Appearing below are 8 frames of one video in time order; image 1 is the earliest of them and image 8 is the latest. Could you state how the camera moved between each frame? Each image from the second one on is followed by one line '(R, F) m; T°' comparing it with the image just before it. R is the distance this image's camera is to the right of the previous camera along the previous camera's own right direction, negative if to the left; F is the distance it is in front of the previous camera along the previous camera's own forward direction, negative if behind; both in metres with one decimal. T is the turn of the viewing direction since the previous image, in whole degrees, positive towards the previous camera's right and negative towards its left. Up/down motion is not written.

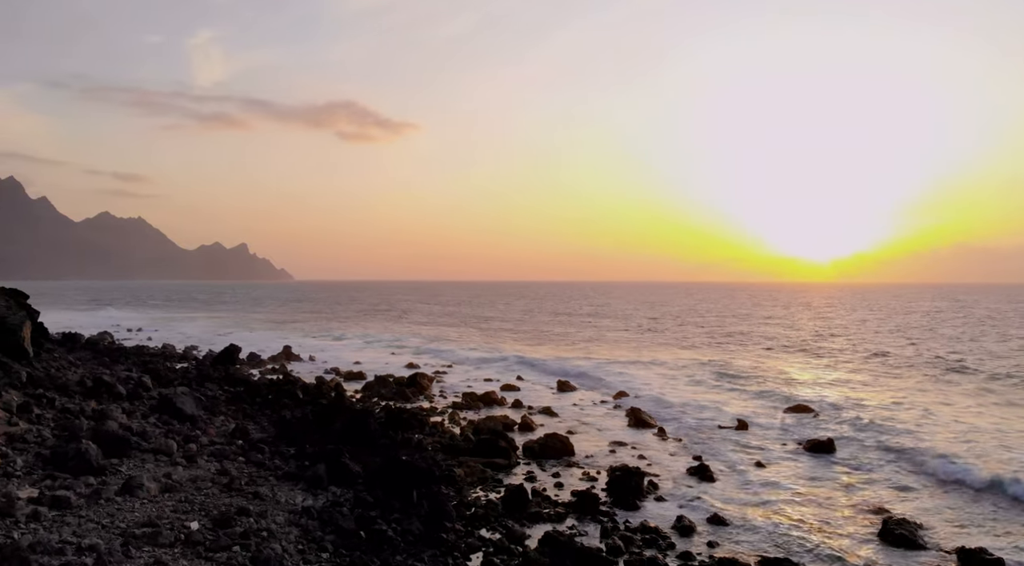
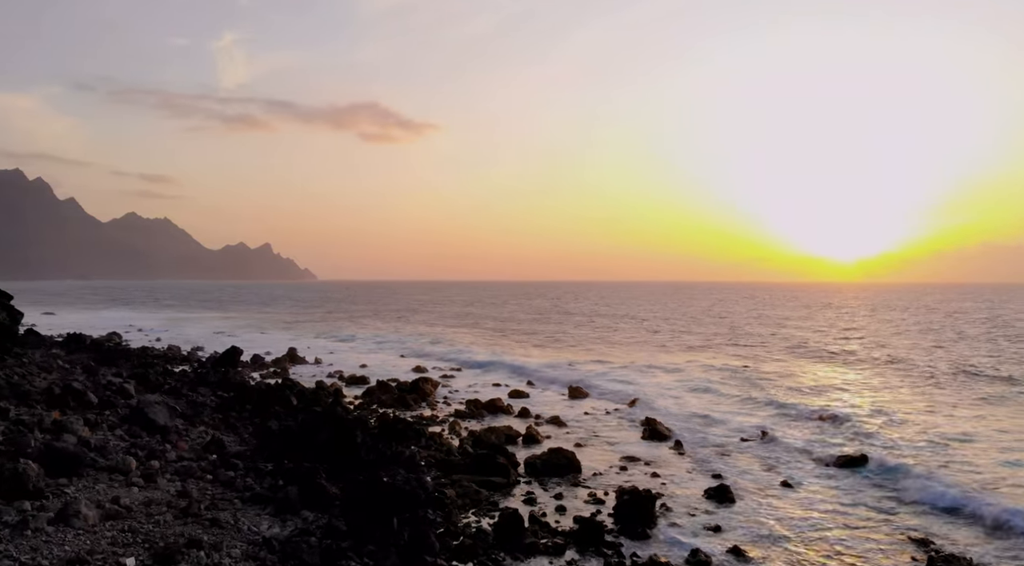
(+0.5, +2.2) m; -1°
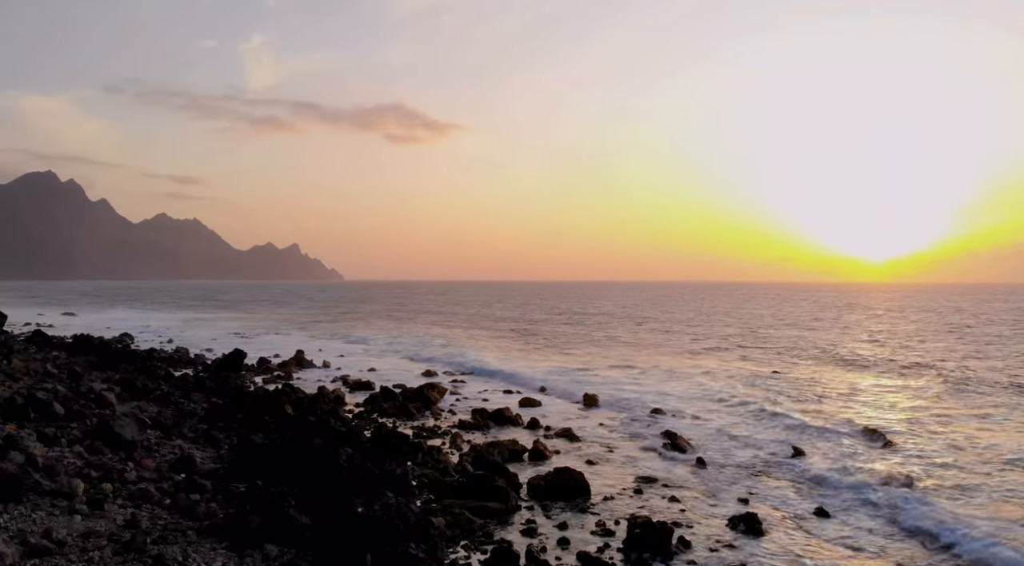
(+0.5, +2.3) m; -2°
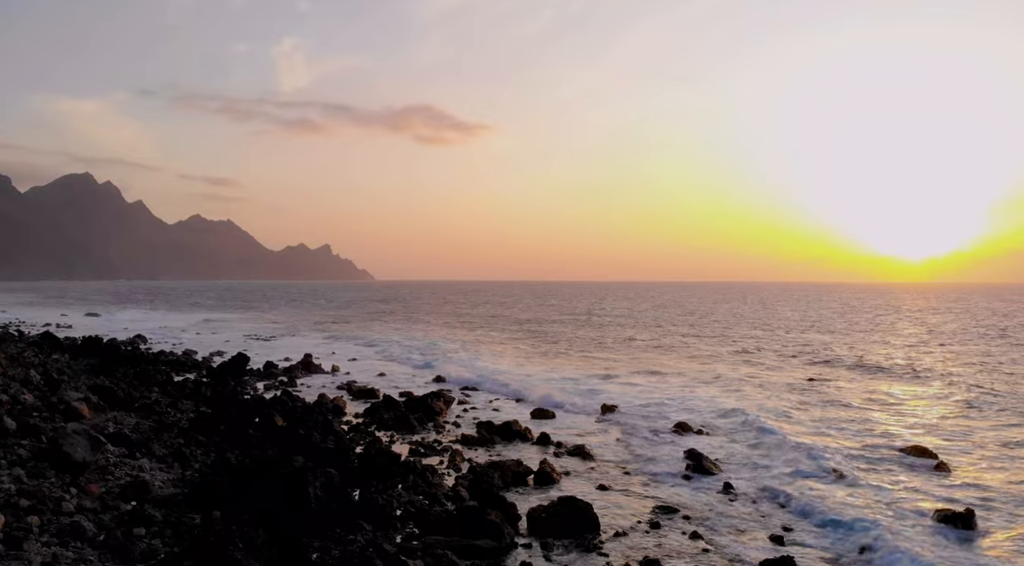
(+0.6, +2.6) m; -2°
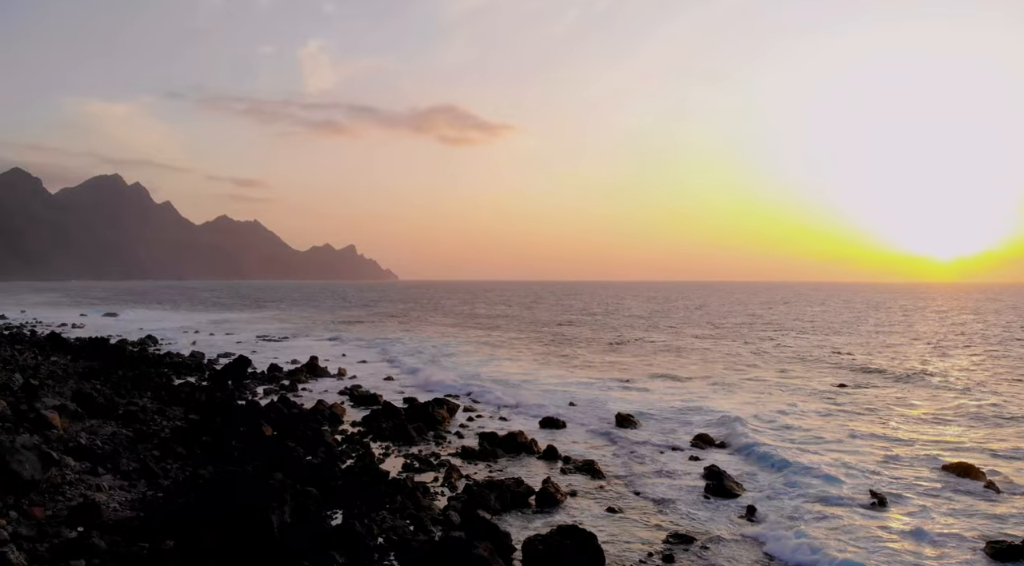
(+0.5, +2.1) m; -2°
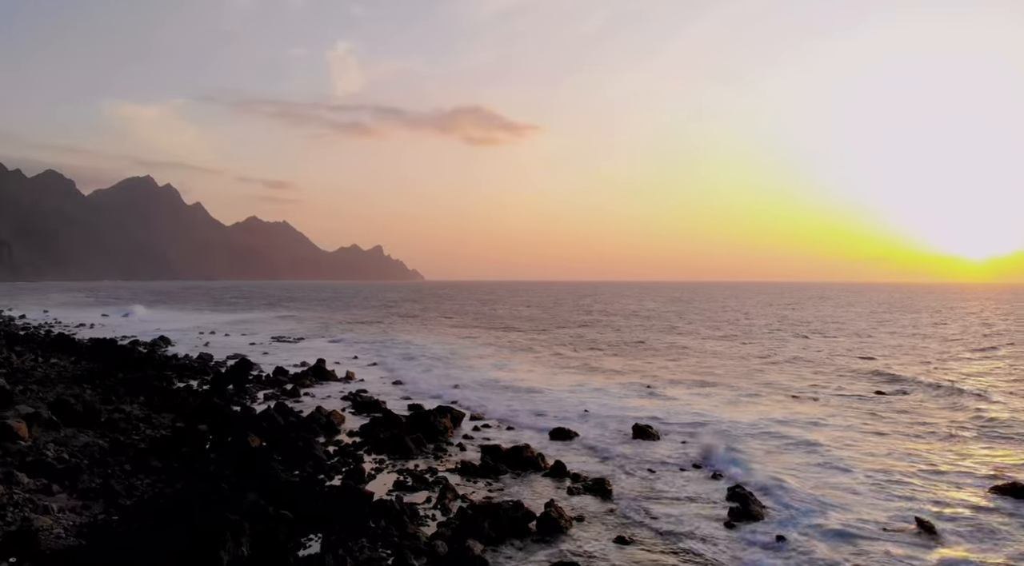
(+0.5, +2.1) m; -2°
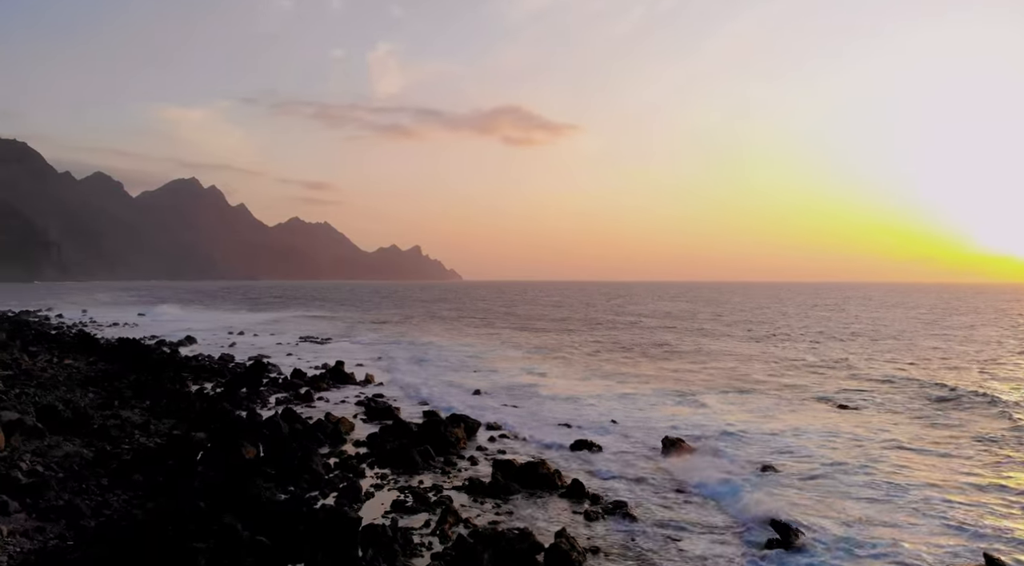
(+0.5, +2.1) m; -2°
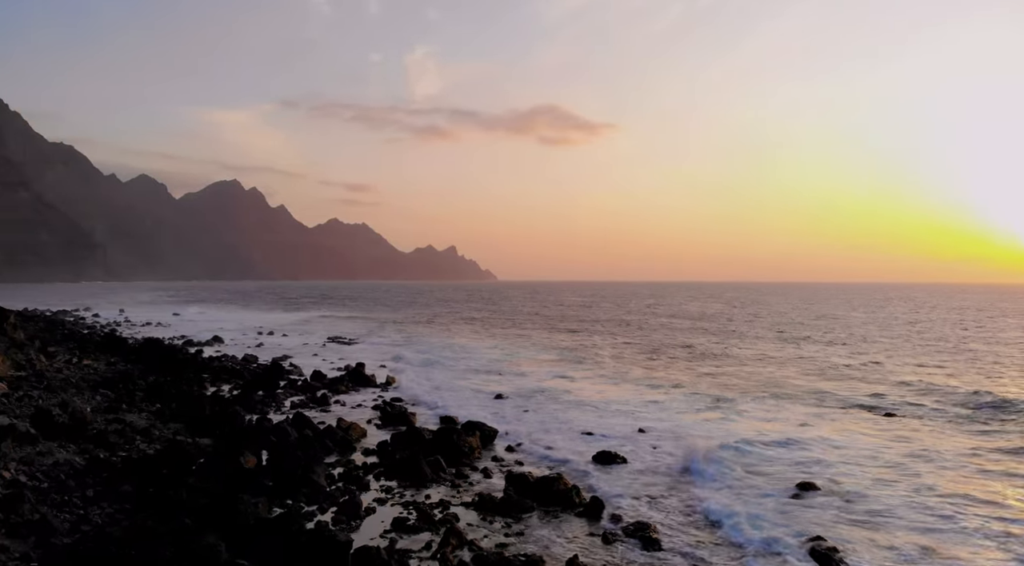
(+0.4, +1.5) m; -2°
